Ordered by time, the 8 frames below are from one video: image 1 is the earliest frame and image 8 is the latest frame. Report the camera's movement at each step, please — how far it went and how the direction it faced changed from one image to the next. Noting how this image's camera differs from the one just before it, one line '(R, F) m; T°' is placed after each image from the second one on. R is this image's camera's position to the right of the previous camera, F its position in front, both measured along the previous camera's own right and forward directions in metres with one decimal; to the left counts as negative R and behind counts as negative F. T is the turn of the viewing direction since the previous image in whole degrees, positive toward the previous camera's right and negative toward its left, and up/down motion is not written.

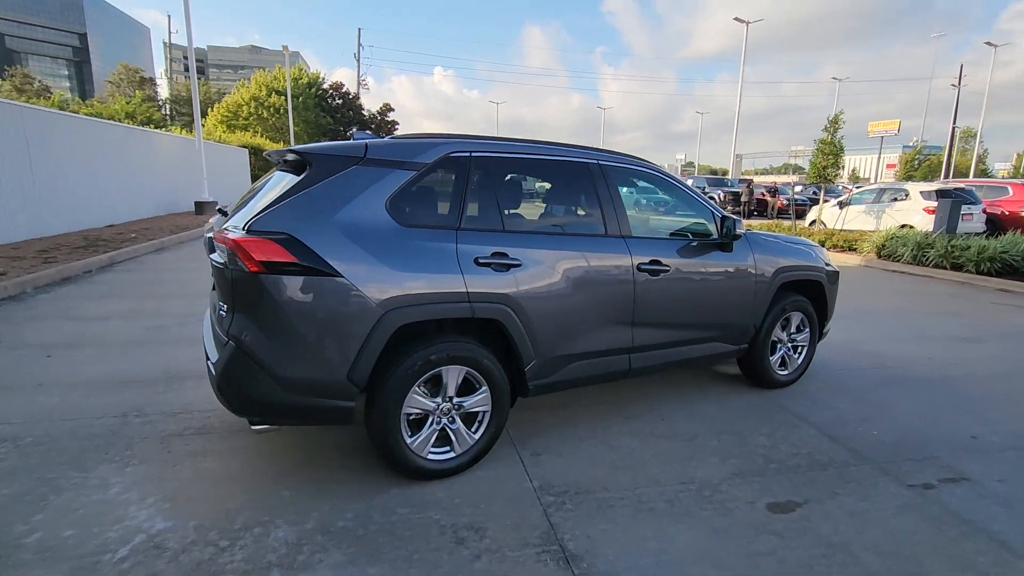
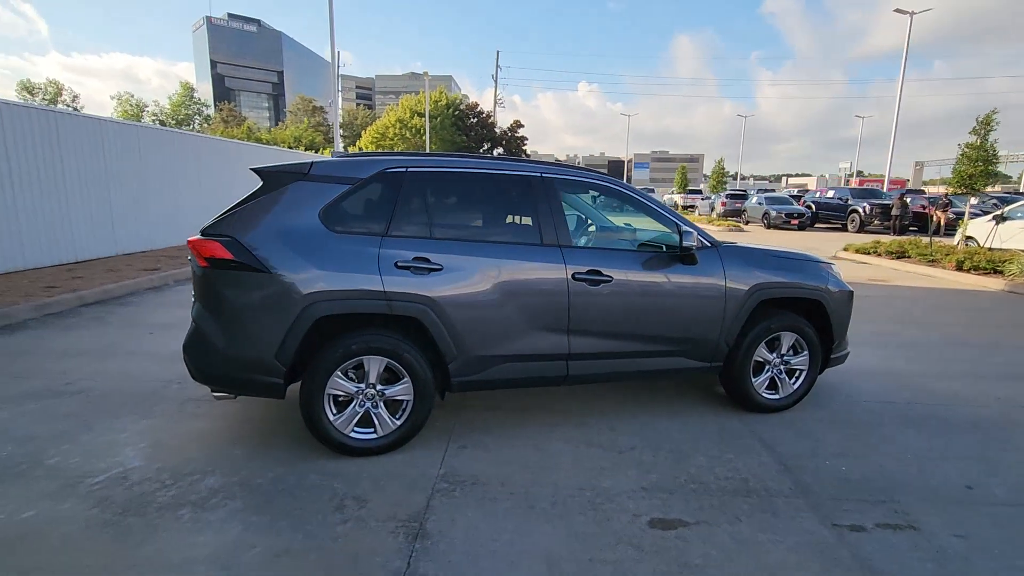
(+1.4, -0.1) m; -14°
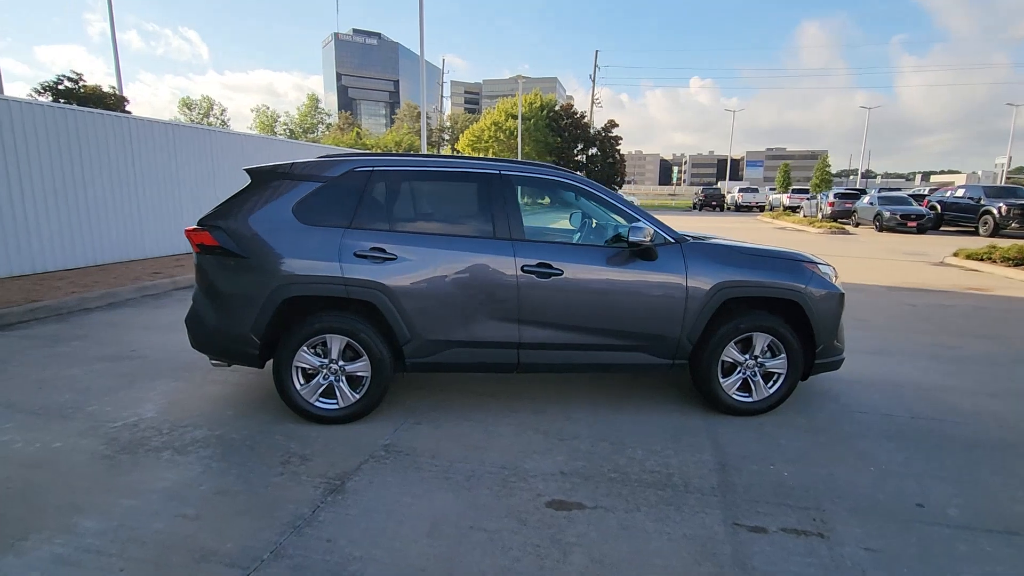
(+1.1, -0.1) m; -11°
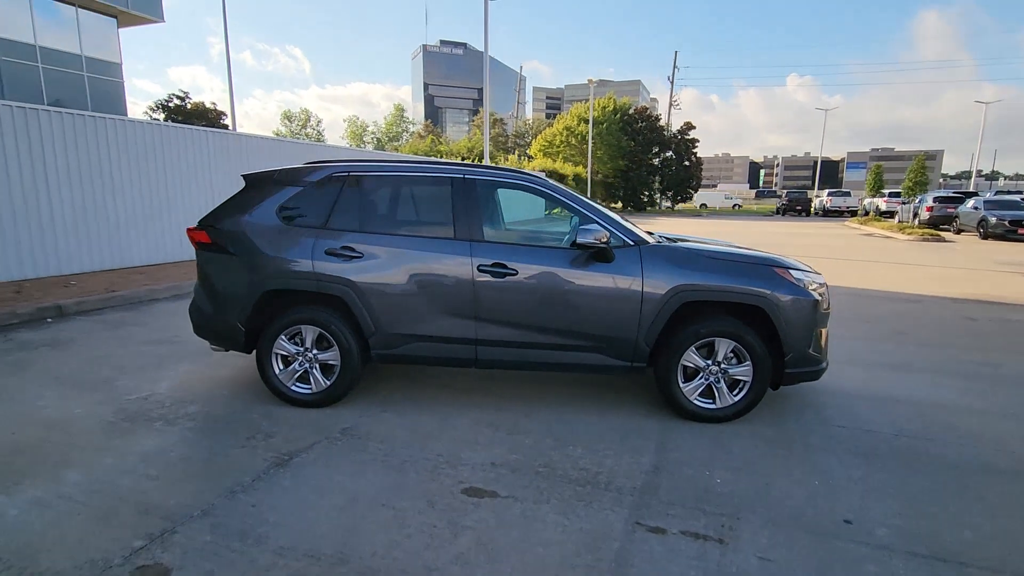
(+0.9, -0.1) m; -8°
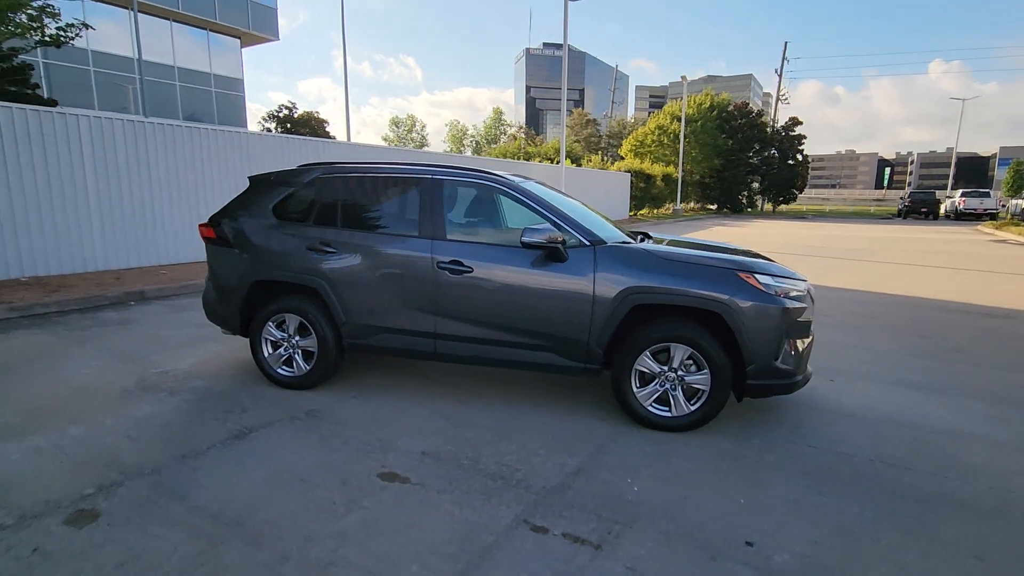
(+1.1, 0.0) m; -10°
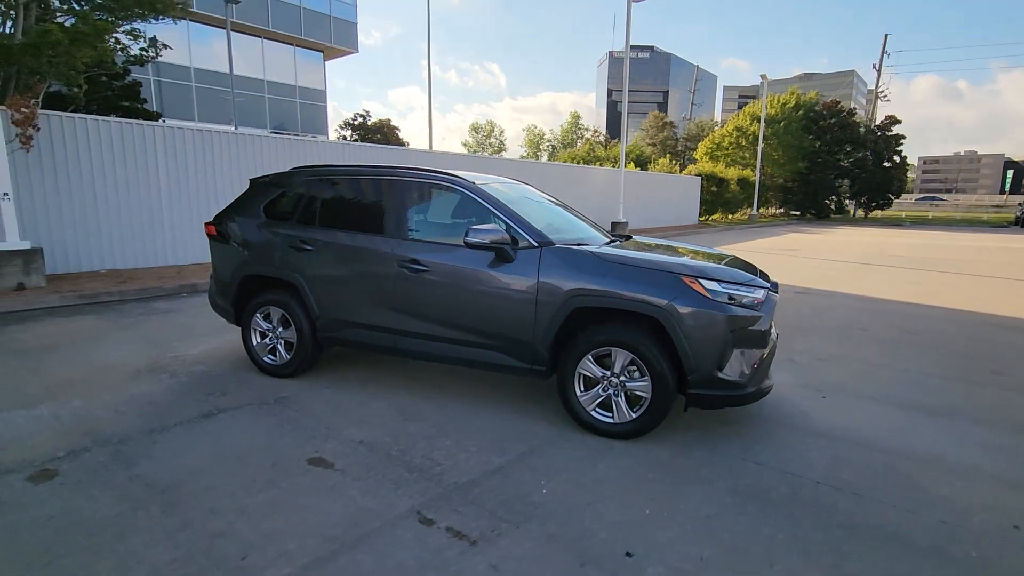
(+1.0, 0.0) m; -8°
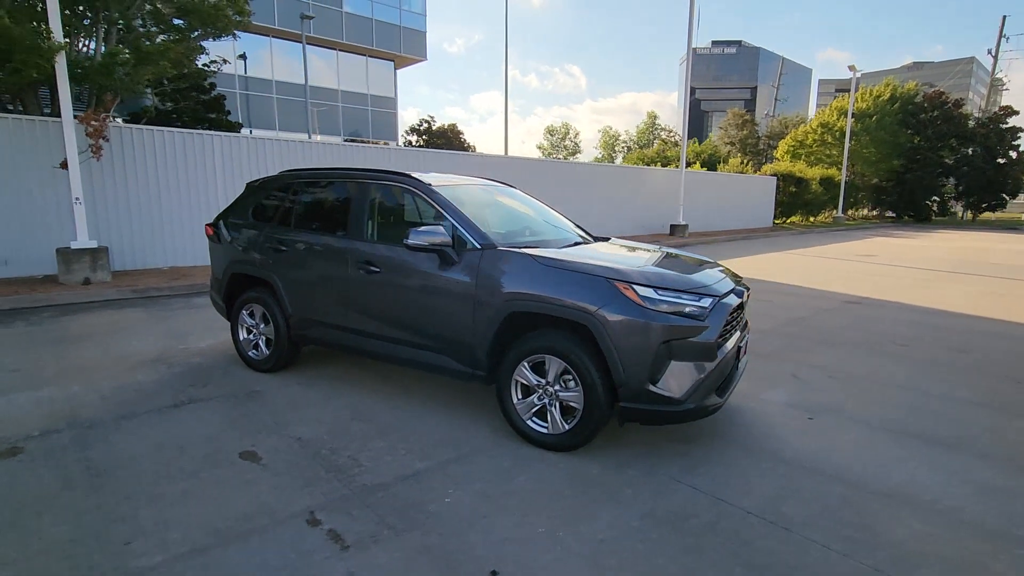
(+1.0, +0.2) m; -8°
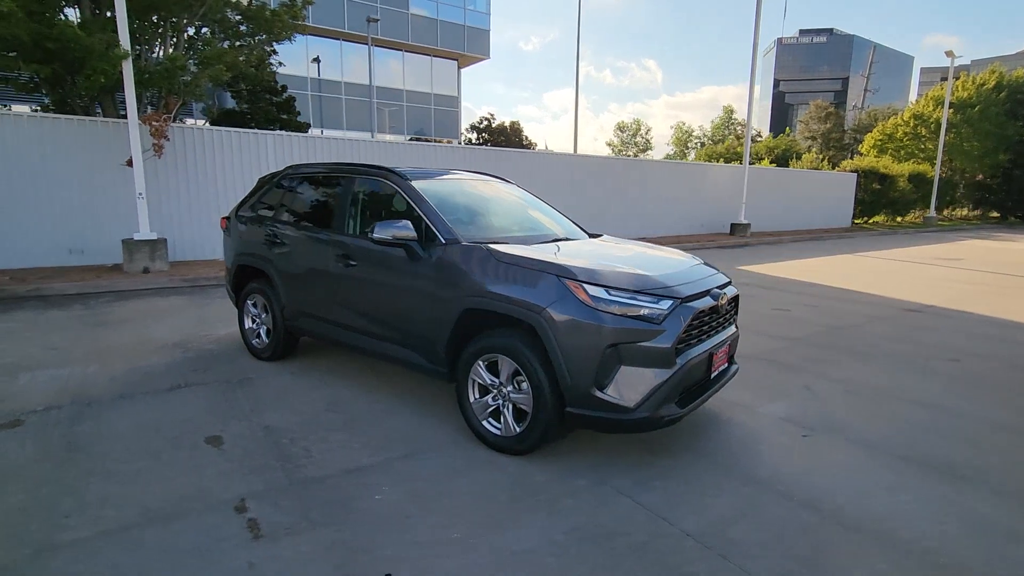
(+0.7, +0.2) m; -7°
